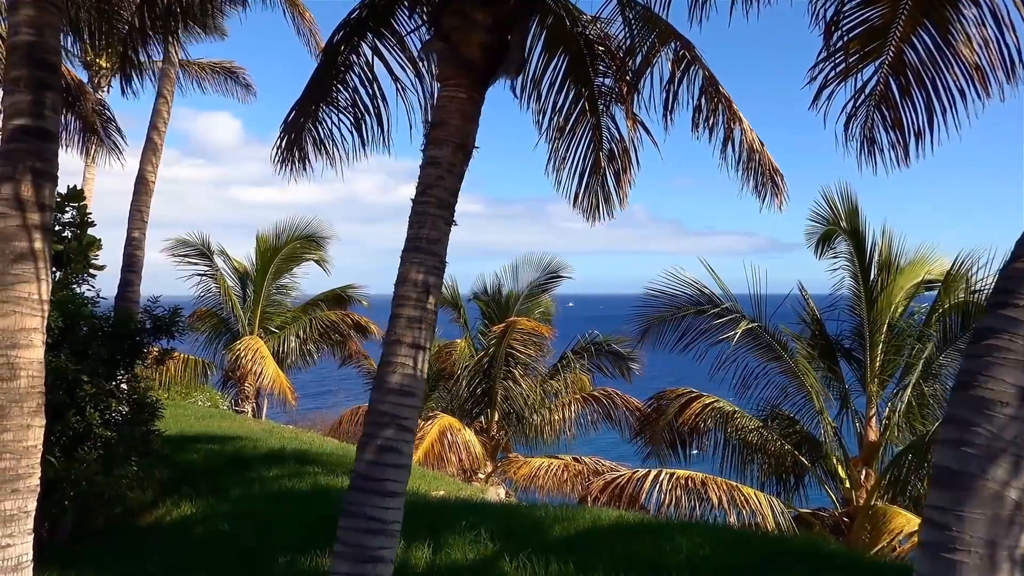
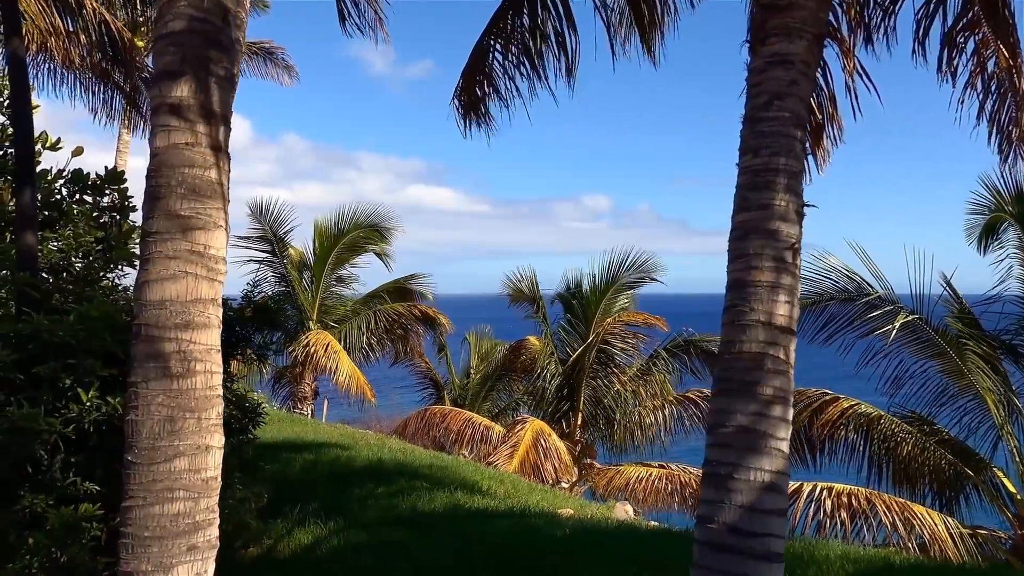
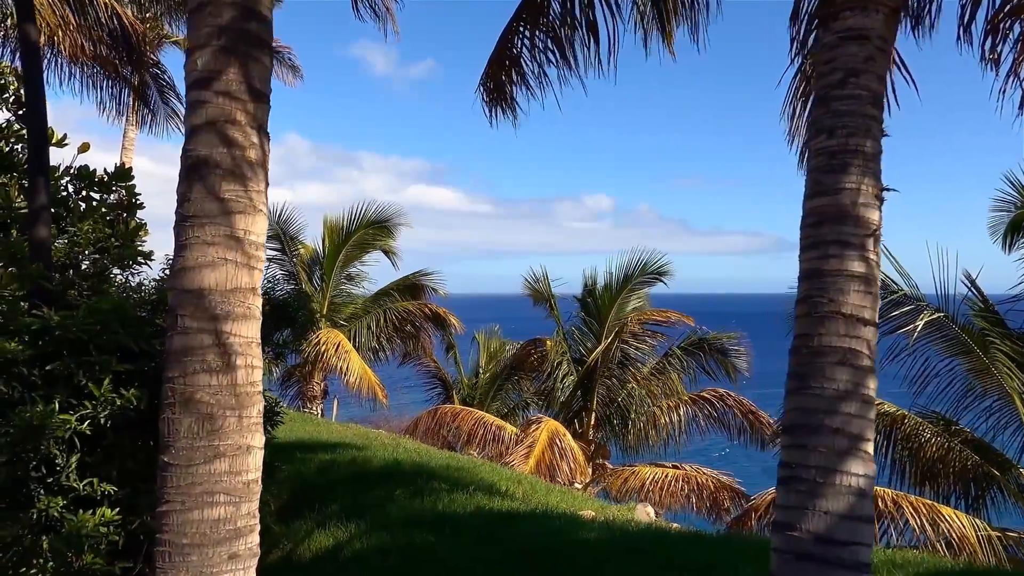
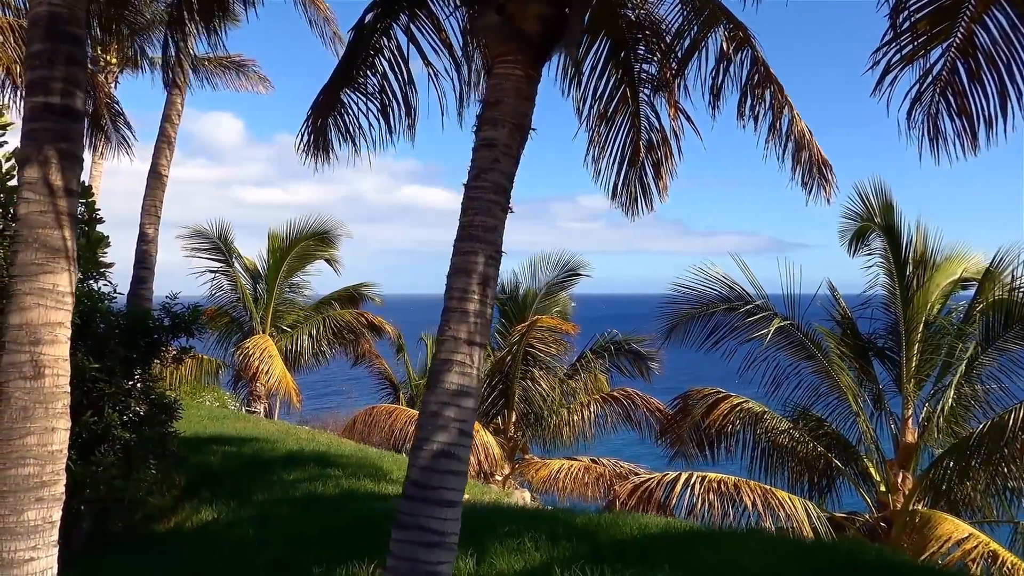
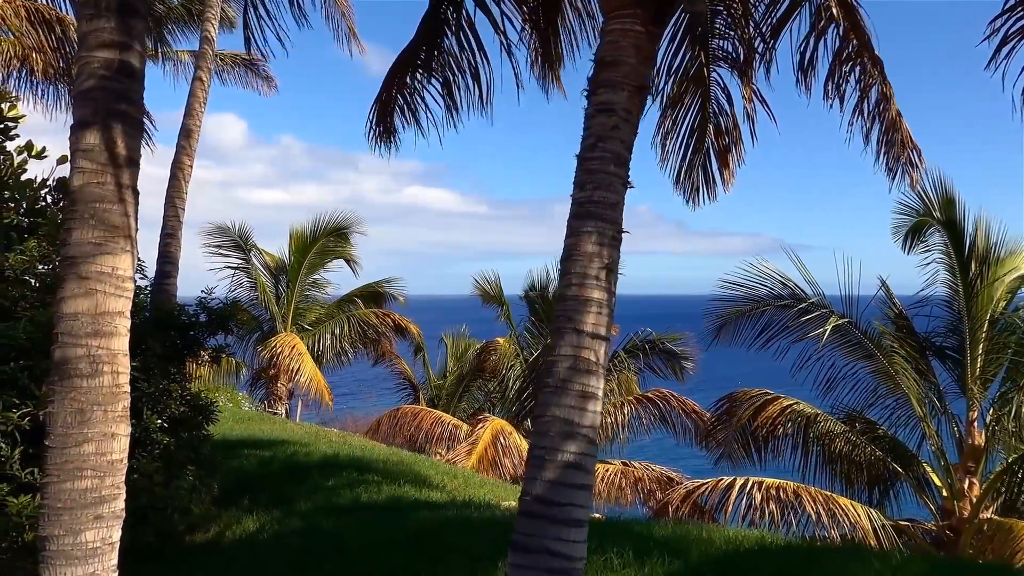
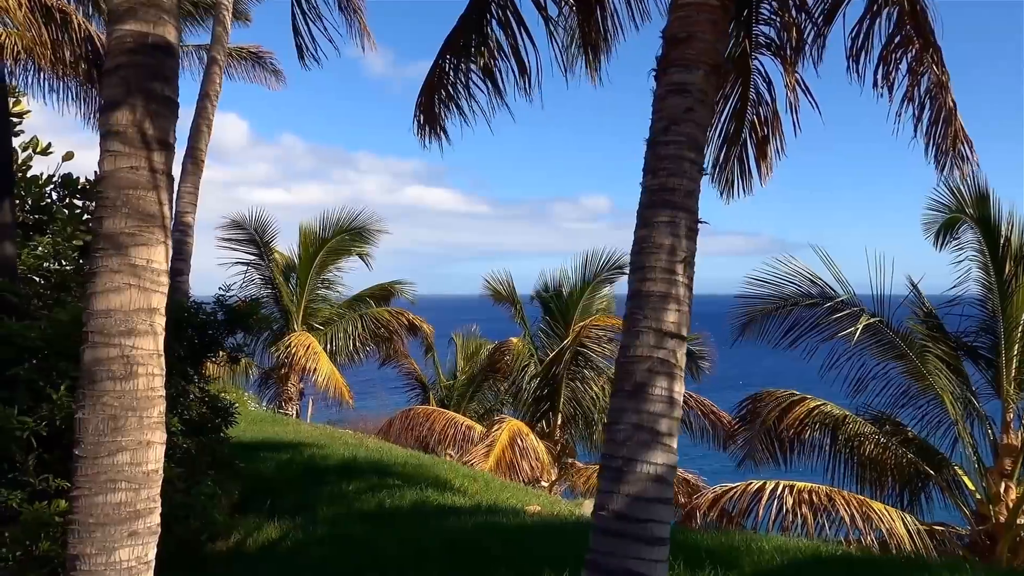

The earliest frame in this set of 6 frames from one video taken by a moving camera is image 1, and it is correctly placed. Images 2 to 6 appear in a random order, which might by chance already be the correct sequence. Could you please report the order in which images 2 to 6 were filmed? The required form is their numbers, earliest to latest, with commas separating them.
4, 5, 6, 2, 3
